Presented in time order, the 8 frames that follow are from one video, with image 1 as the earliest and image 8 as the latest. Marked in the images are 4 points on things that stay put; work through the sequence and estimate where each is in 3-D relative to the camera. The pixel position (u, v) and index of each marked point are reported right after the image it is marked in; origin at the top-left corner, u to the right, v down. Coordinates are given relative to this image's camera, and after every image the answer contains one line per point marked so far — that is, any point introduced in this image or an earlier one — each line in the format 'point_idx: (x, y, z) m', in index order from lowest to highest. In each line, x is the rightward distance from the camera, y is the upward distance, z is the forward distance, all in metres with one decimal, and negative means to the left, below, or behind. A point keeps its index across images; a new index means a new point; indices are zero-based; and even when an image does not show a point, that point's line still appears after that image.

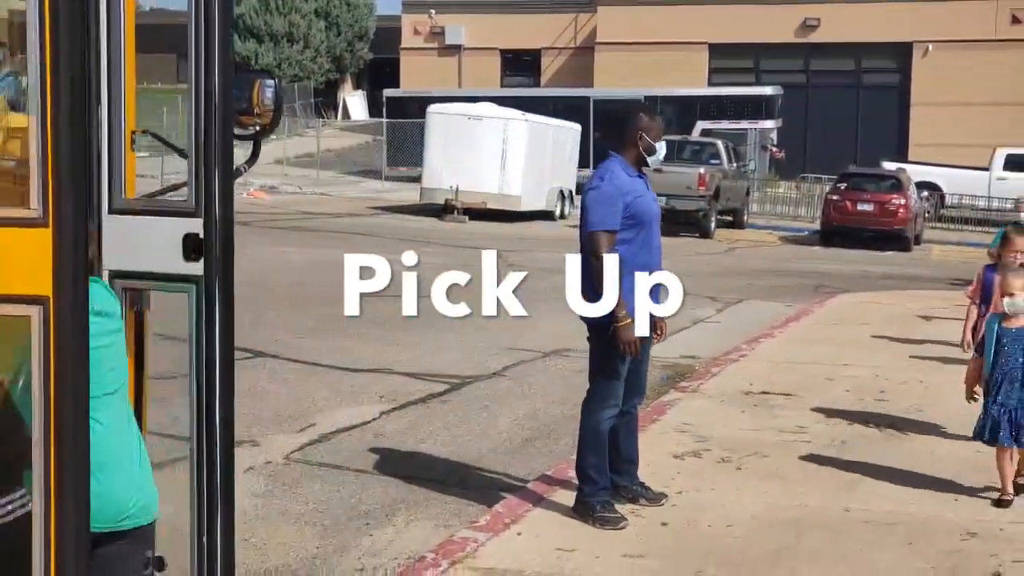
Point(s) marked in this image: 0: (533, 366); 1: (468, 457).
0: (+0.2, -0.7, +10.6) m
1: (-0.3, -1.0, +7.4) m
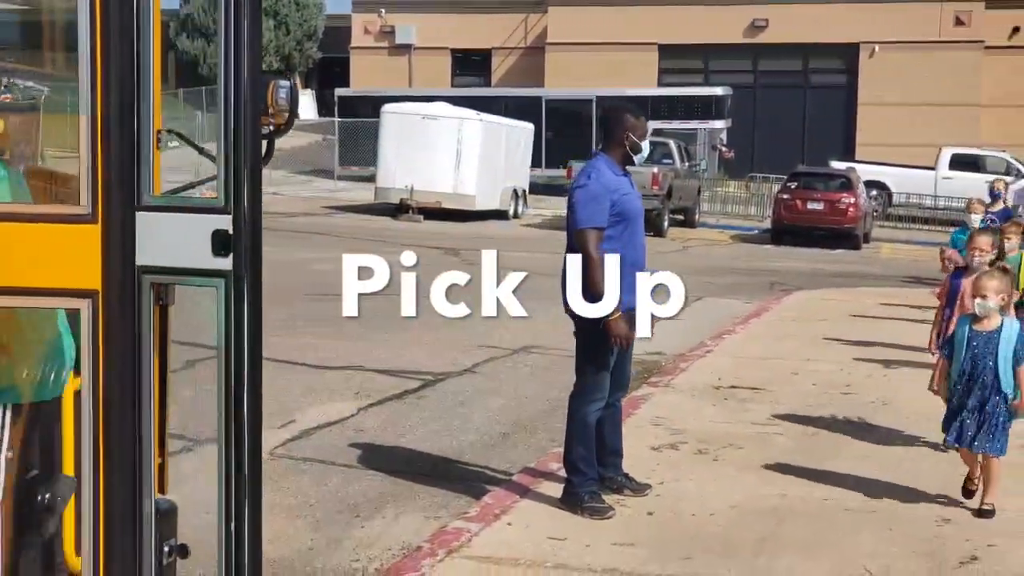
0: (-0.1, -0.7, +10.7) m
1: (-0.4, -1.0, +7.5) m
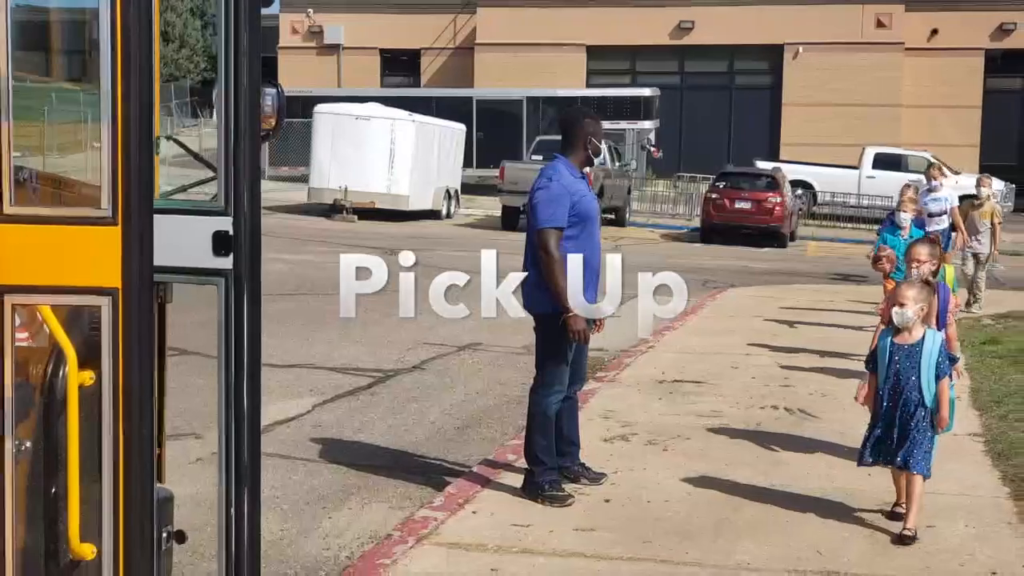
0: (-0.6, -0.6, +11.0) m
1: (-0.7, -1.0, +7.7) m
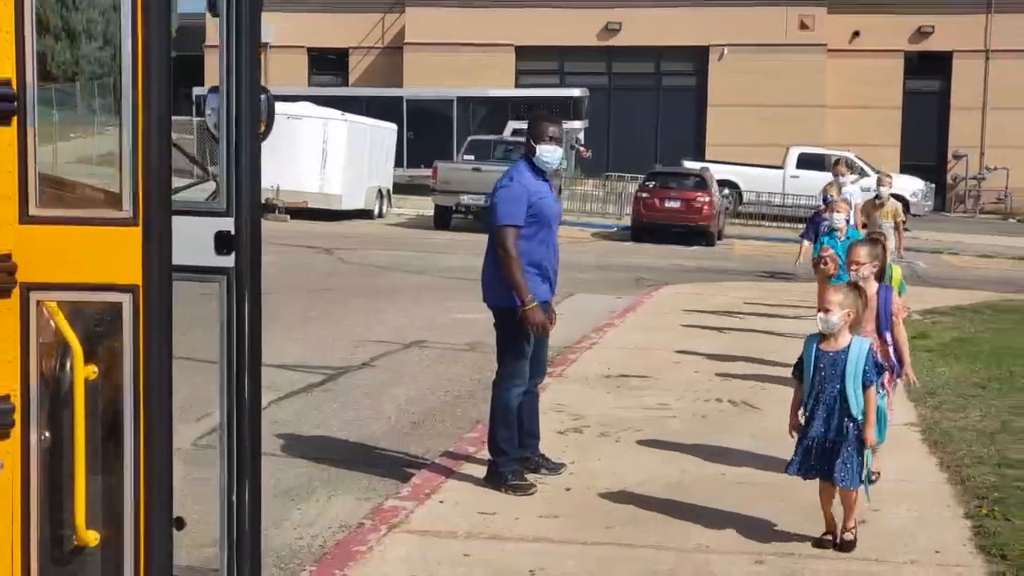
0: (-1.0, -0.6, +11.1) m
1: (-0.9, -1.0, +7.9) m
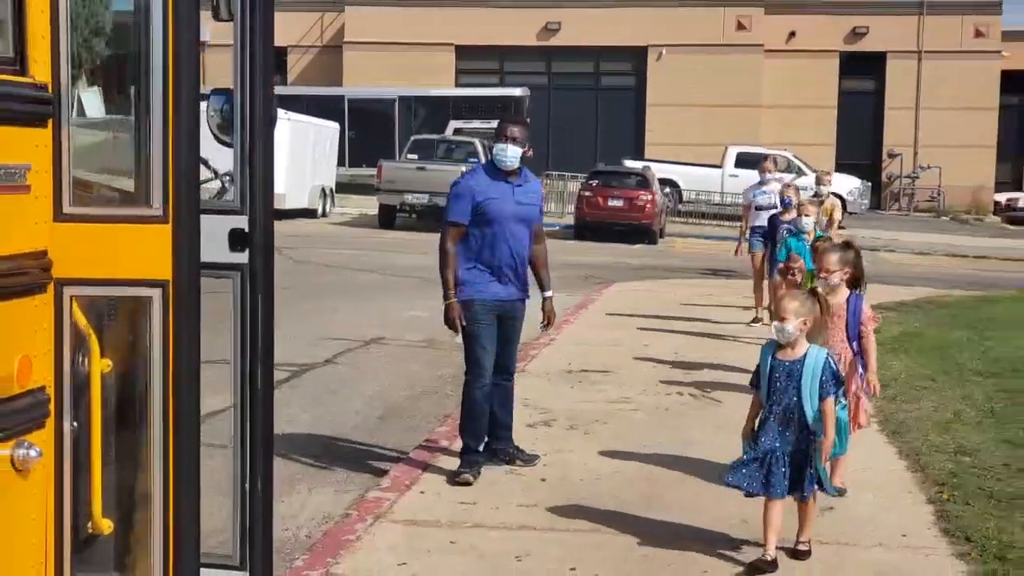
0: (-1.4, -0.6, +11.3) m
1: (-1.1, -1.0, +8.0) m
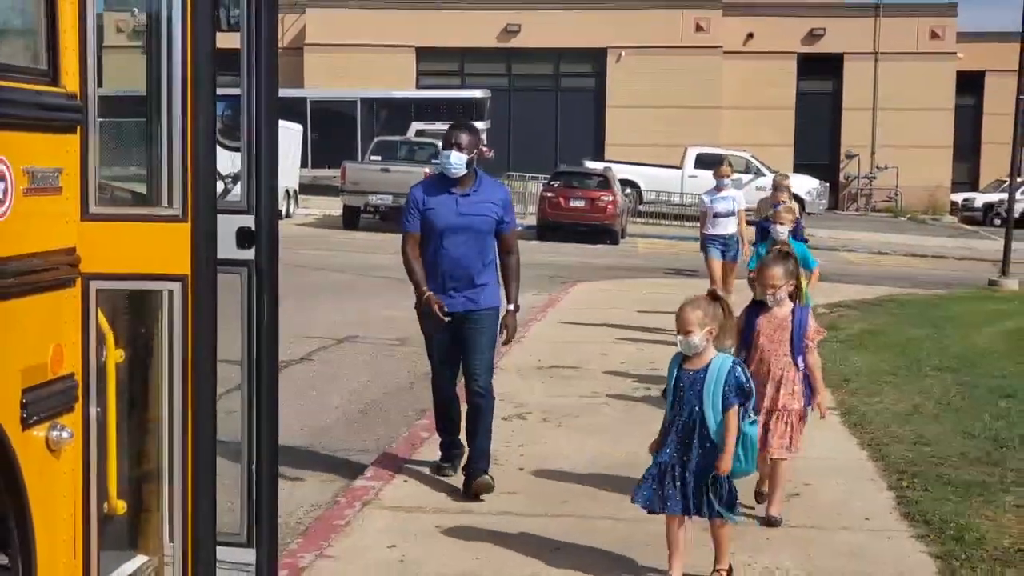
0: (-1.7, -0.6, +11.5) m
1: (-1.3, -0.9, +8.3) m
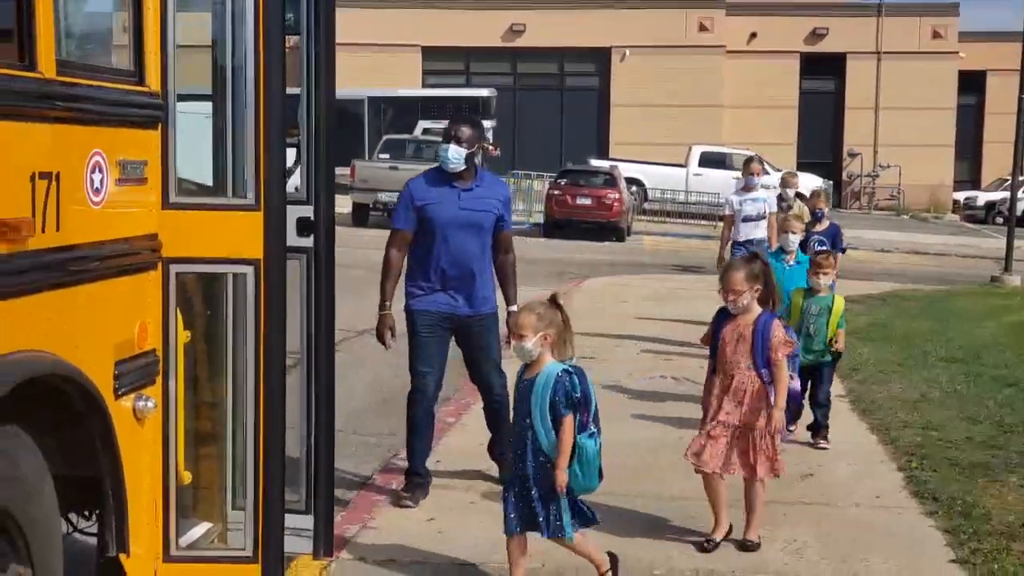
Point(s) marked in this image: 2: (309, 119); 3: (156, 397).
0: (-1.5, -0.5, +11.8) m
1: (-1.2, -0.9, +8.6) m
2: (-0.8, +0.6, +4.5) m
3: (-1.1, -0.4, +3.9) m
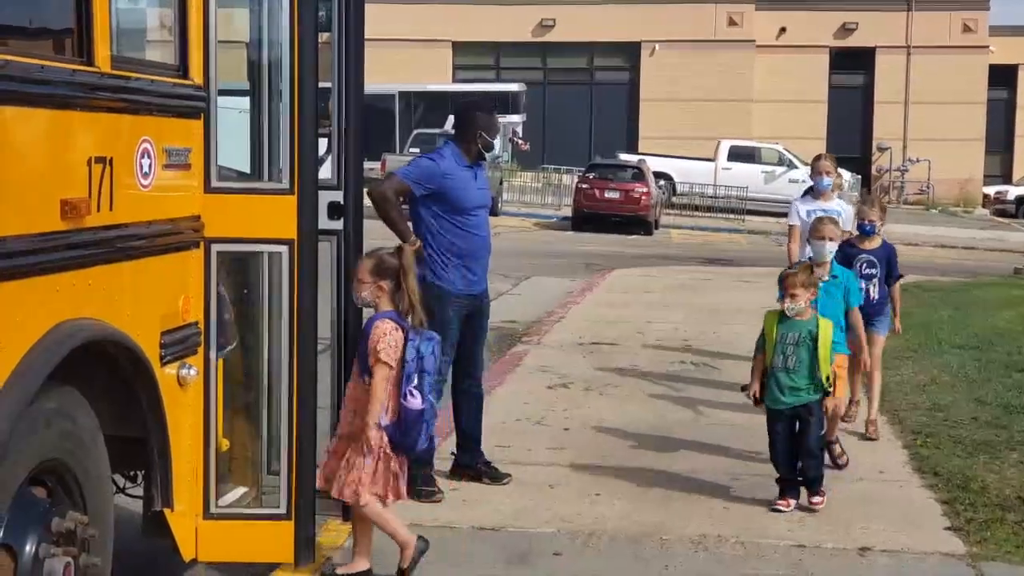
0: (-1.3, -0.4, +12.2) m
1: (-1.0, -0.8, +8.9) m
2: (-0.7, +0.7, +4.8) m
3: (-1.1, -0.3, +4.3) m
